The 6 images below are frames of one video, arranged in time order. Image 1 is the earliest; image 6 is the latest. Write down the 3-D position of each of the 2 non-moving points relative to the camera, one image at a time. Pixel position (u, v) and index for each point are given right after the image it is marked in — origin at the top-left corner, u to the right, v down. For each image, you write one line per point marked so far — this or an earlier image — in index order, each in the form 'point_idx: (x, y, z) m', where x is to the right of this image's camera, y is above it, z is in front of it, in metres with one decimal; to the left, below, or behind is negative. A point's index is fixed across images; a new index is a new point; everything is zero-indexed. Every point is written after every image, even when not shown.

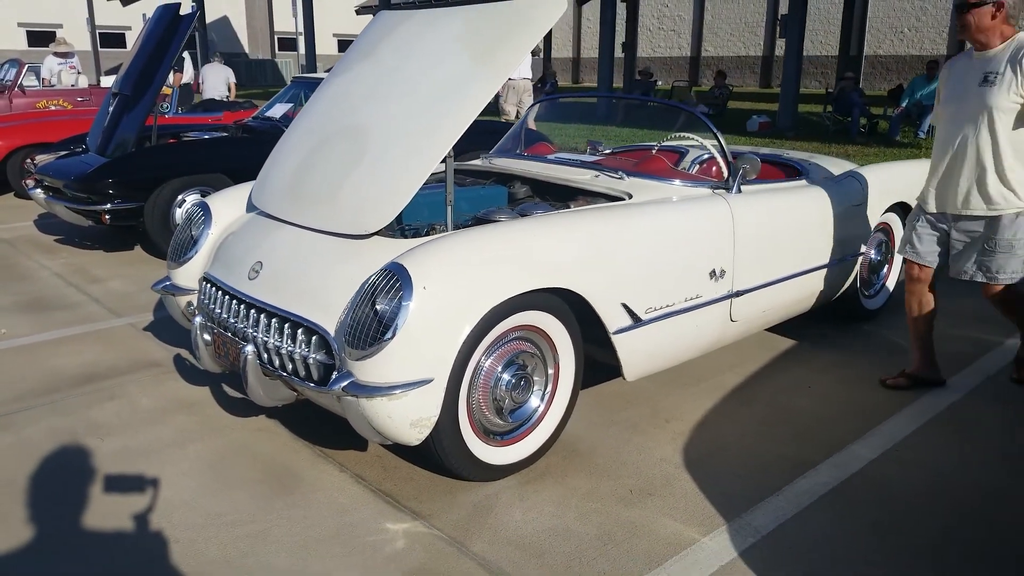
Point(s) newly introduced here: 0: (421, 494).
0: (-0.3, -0.7, +2.9) m
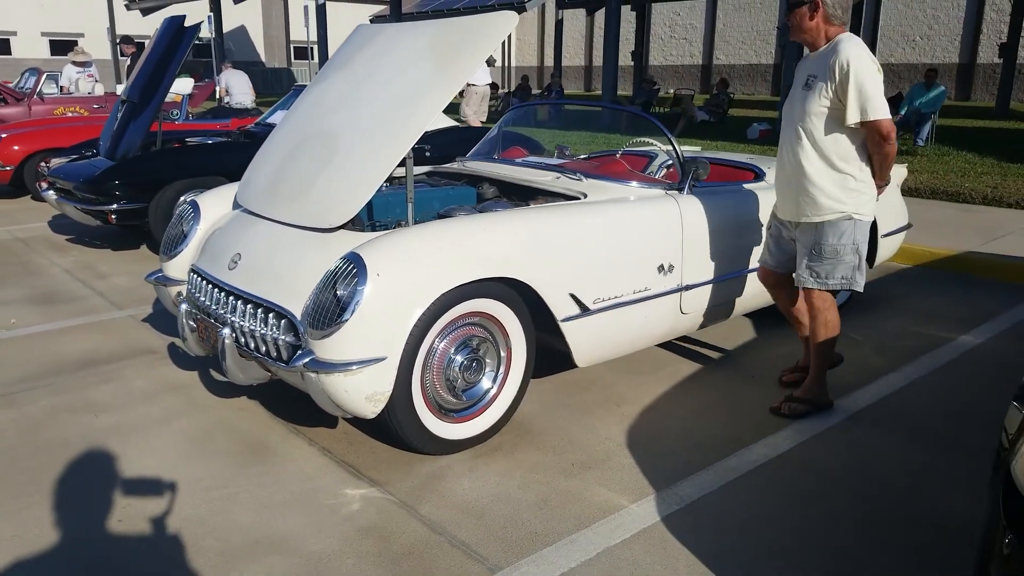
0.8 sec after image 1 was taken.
0: (-0.5, -0.7, +3.2) m
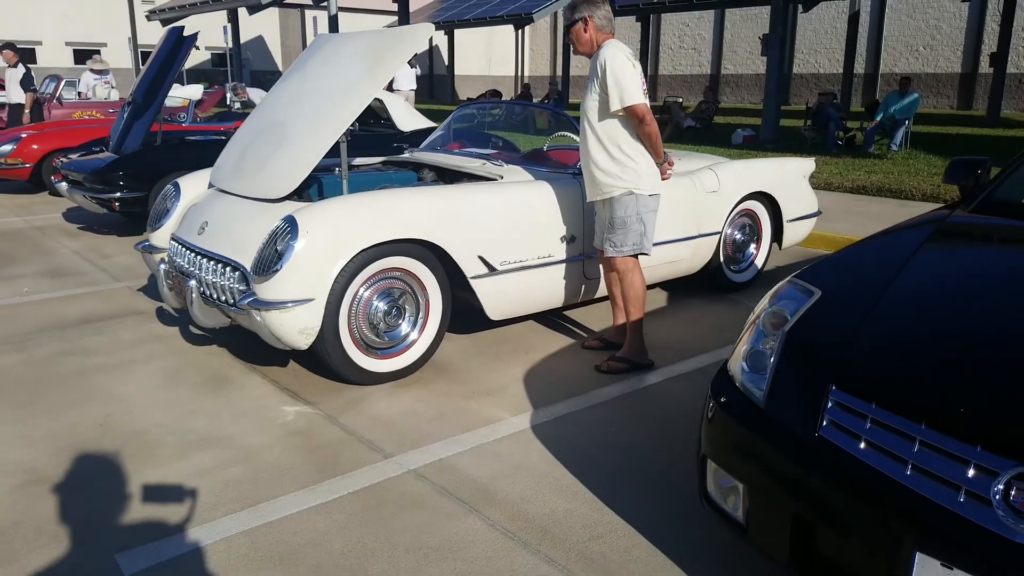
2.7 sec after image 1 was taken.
0: (-0.9, -0.5, +3.9) m
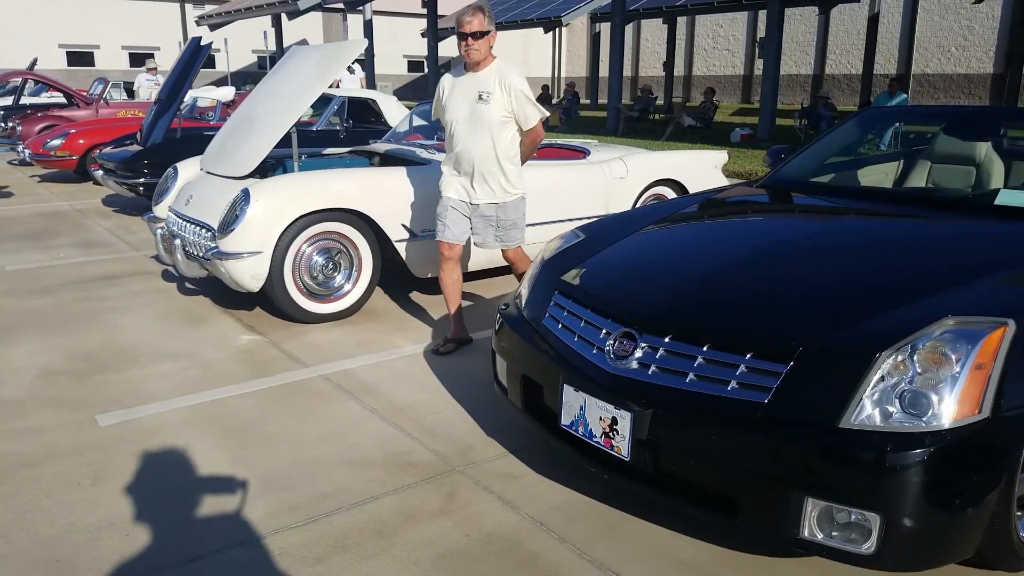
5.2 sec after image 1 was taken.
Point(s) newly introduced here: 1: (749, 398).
0: (-1.4, -0.2, +4.9) m
1: (+0.6, -0.3, +2.3) m
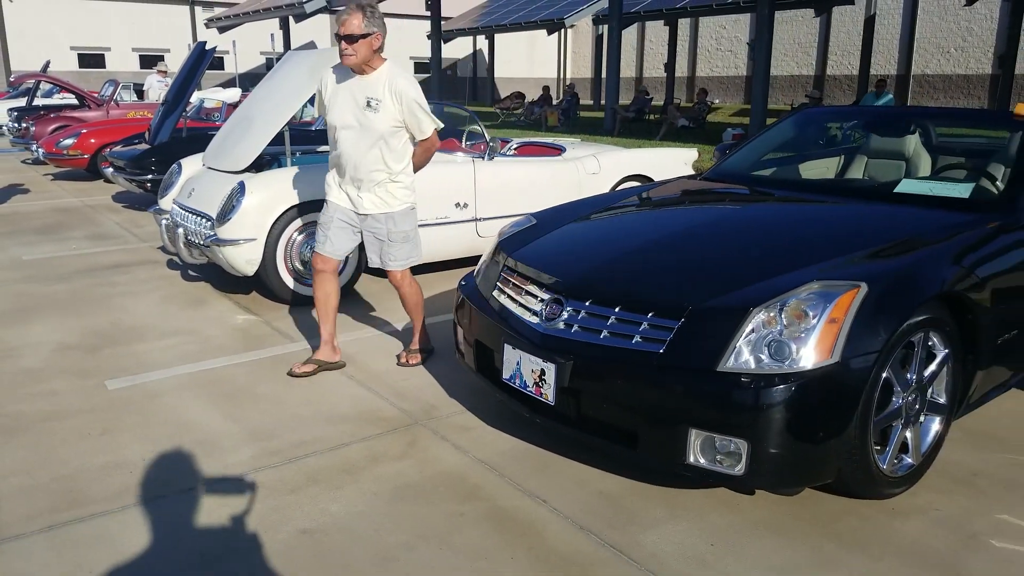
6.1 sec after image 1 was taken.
0: (-1.6, -0.1, +5.4) m
1: (+0.4, -0.2, +2.7) m
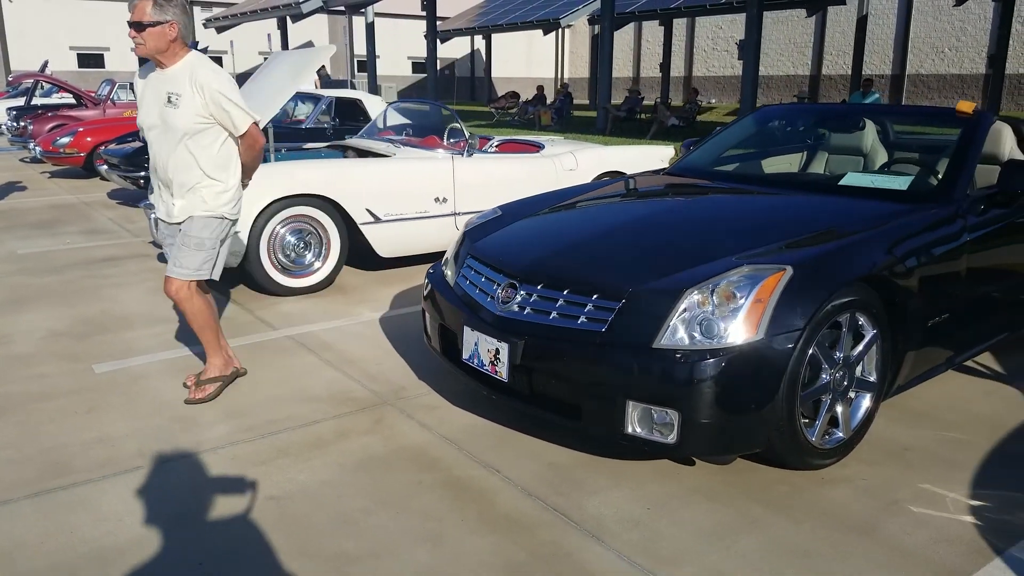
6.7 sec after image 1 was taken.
0: (-1.8, -0.1, +5.6) m
1: (+0.3, -0.1, +2.9) m
